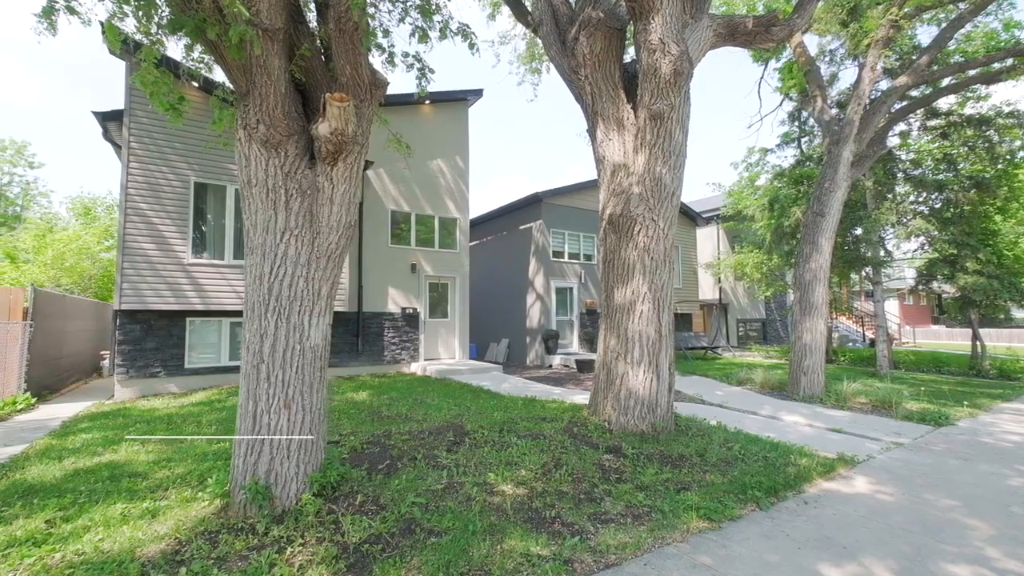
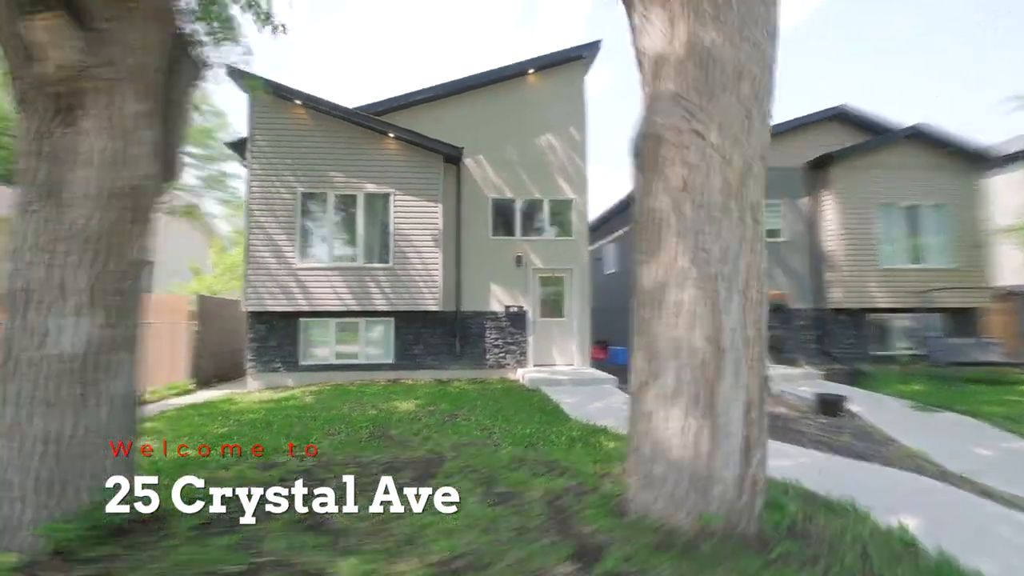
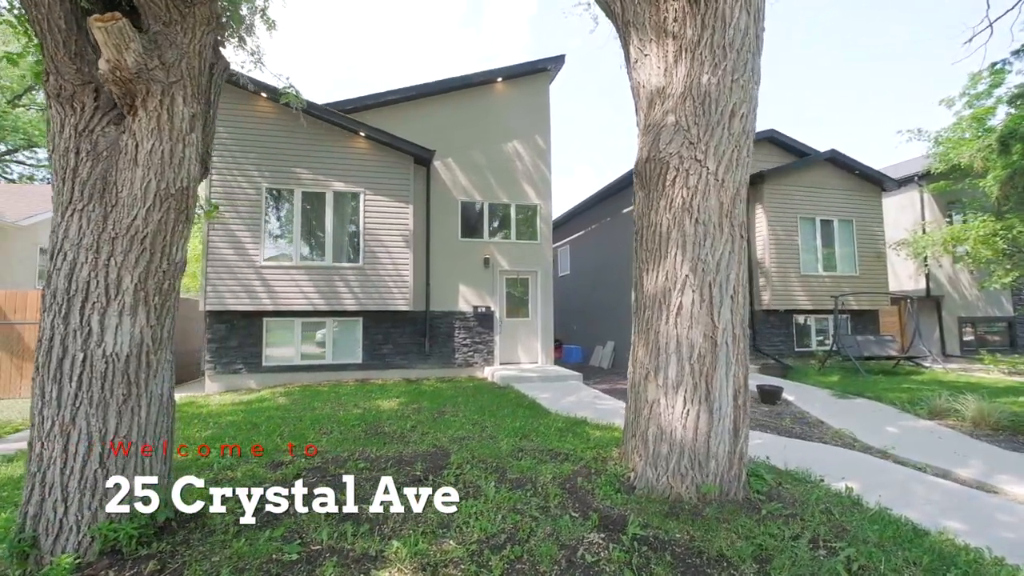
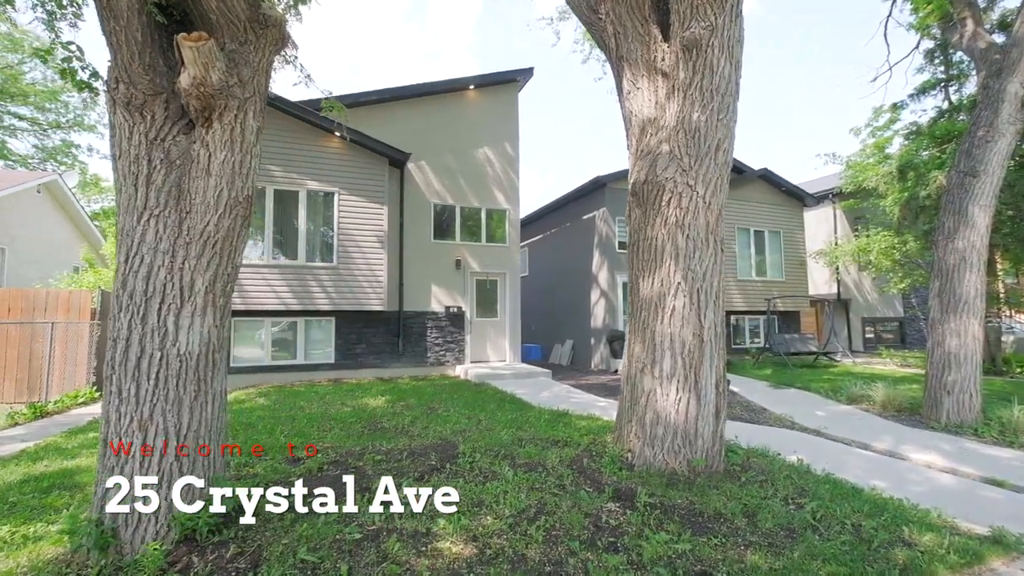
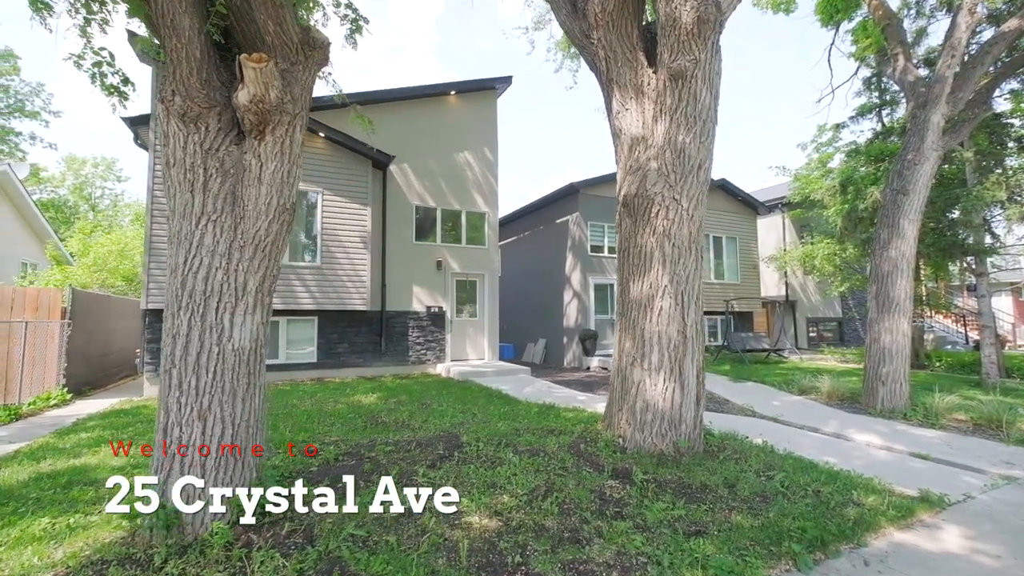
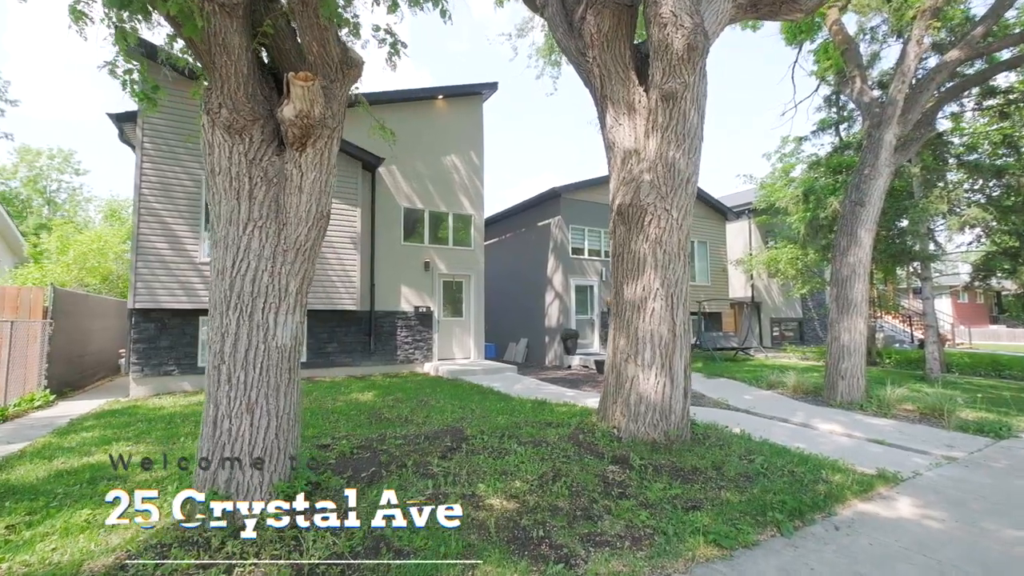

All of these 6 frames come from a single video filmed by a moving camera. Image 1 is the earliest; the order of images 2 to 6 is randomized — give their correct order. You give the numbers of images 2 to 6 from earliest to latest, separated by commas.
6, 5, 4, 3, 2
